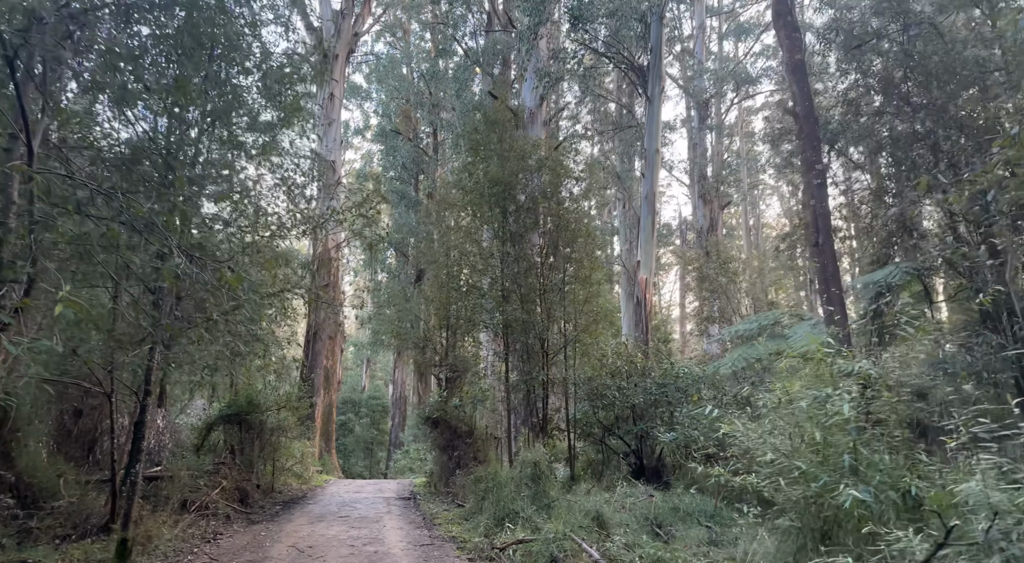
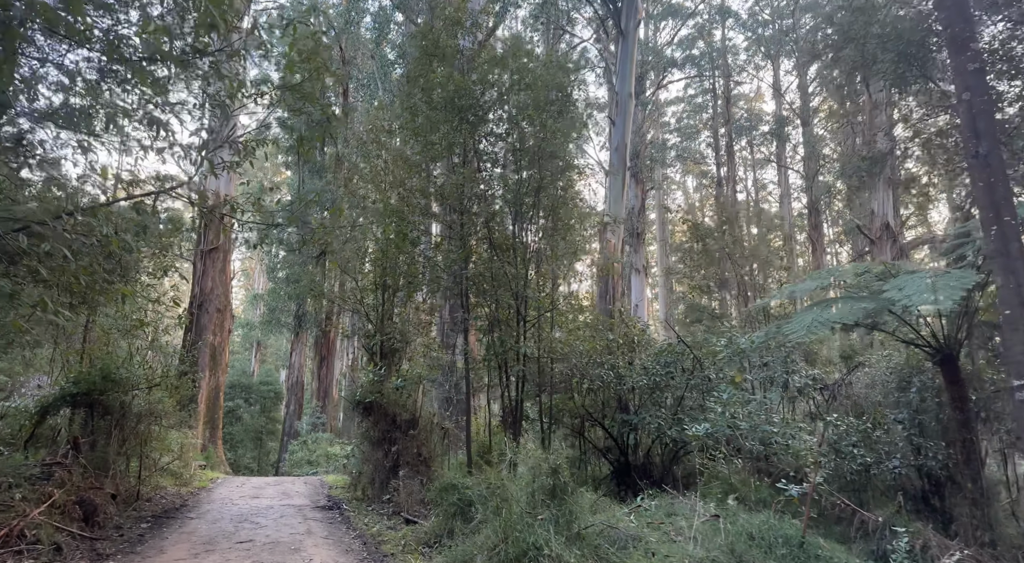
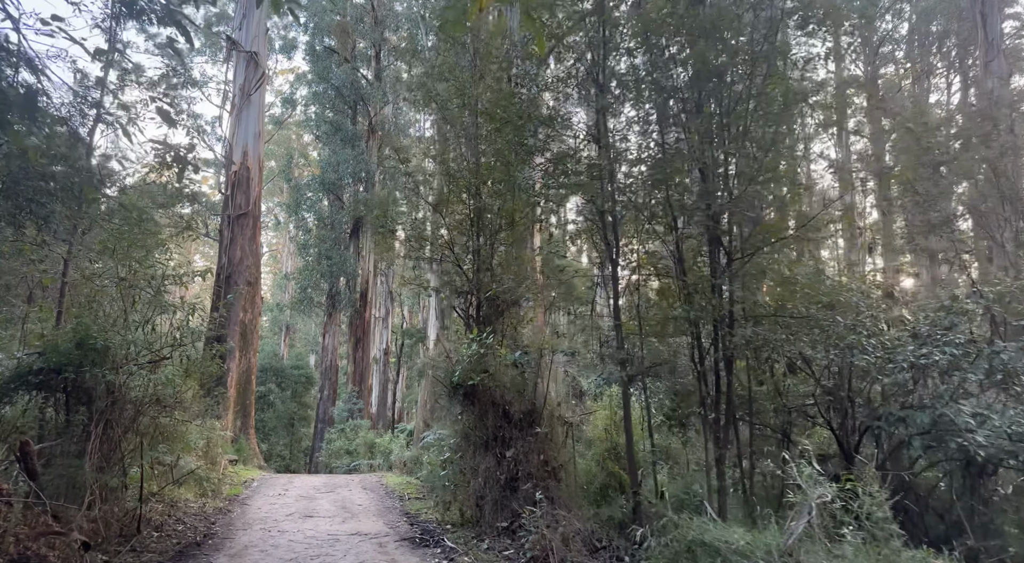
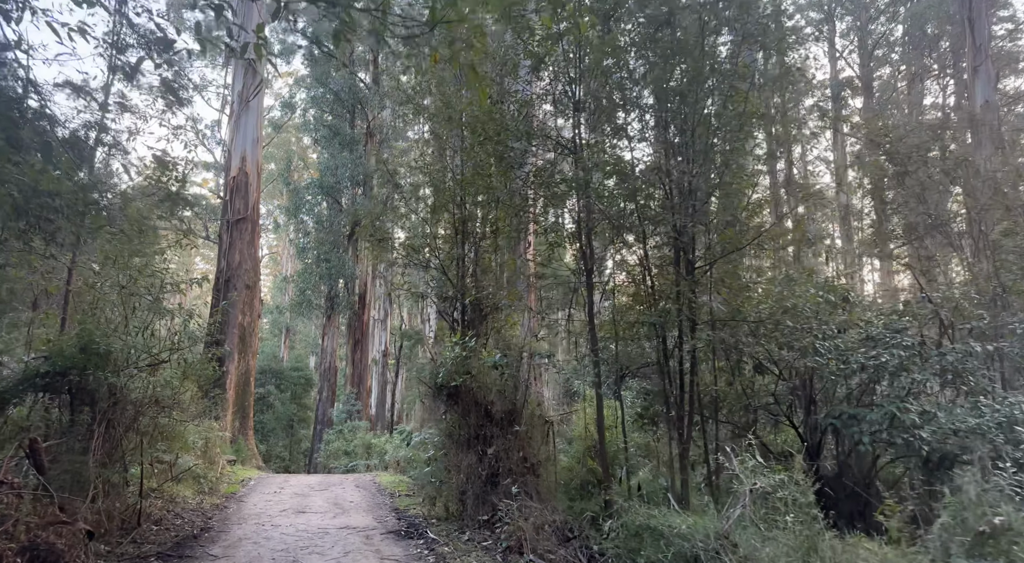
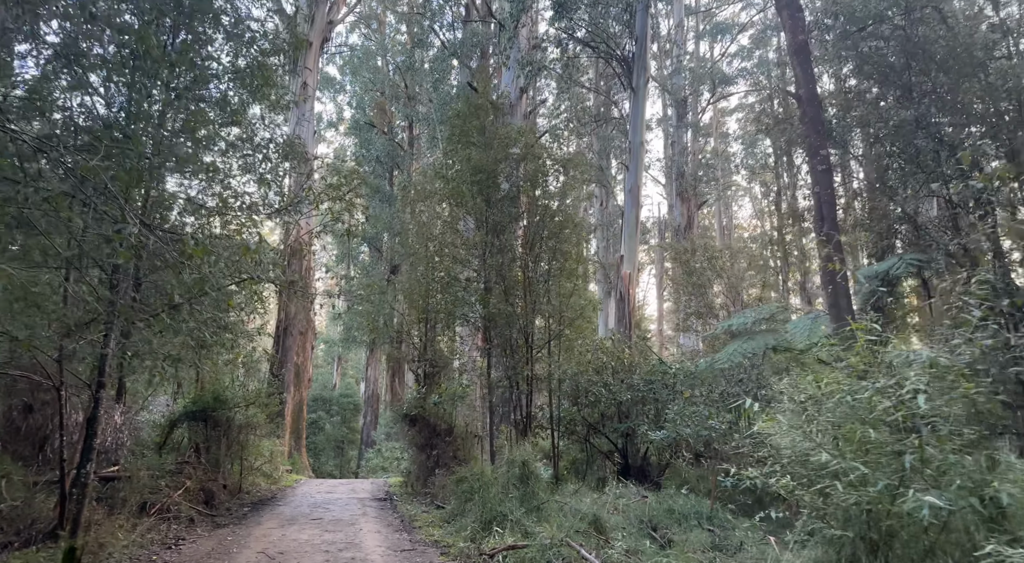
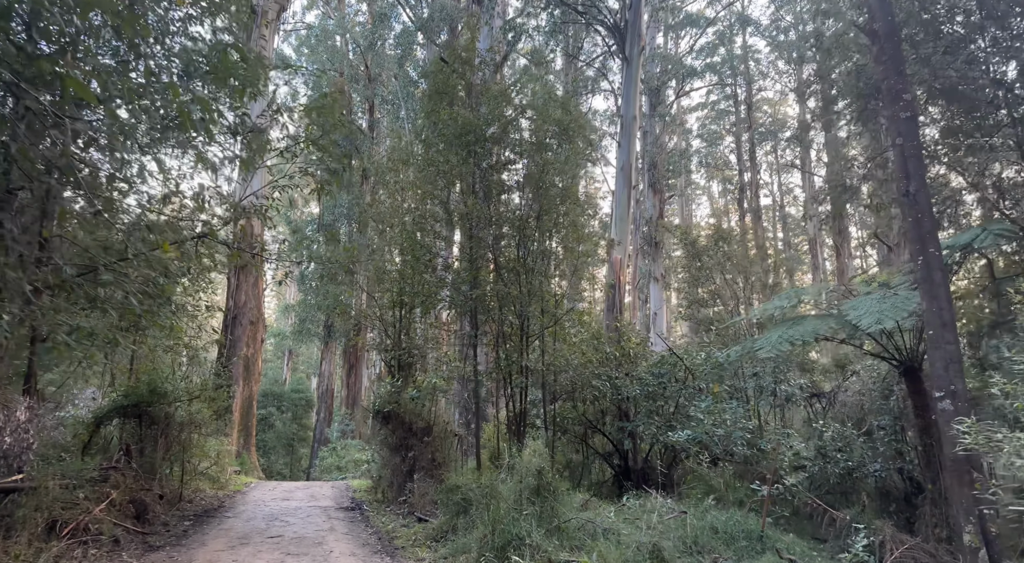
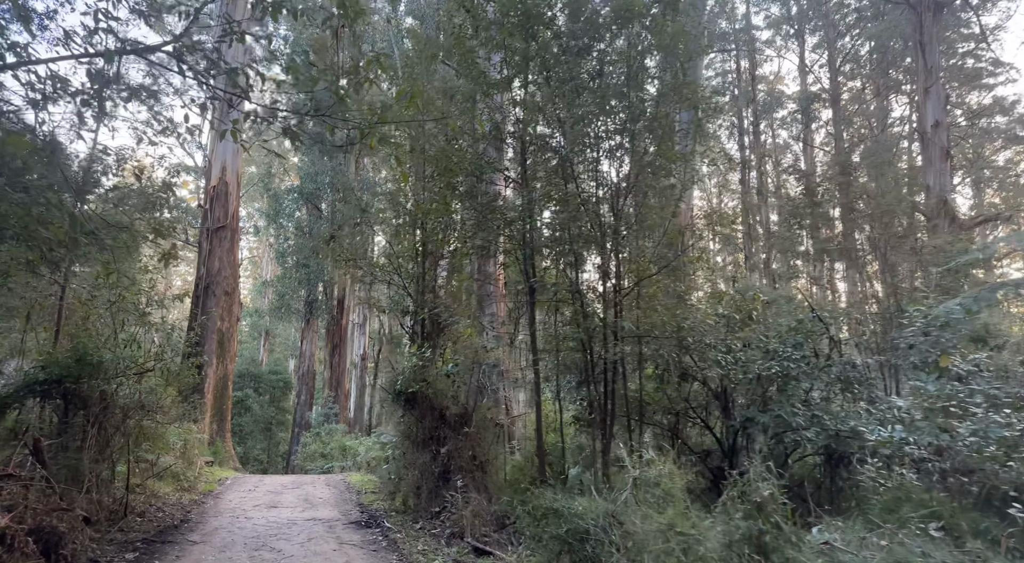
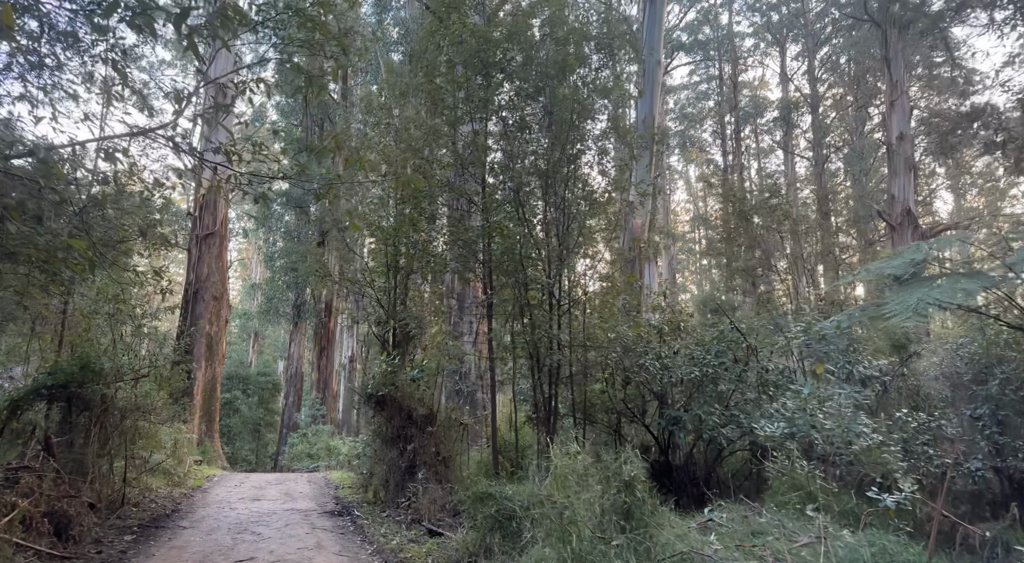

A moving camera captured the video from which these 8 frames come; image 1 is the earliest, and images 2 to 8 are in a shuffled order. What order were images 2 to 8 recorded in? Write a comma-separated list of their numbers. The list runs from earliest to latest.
5, 6, 2, 8, 7, 4, 3
